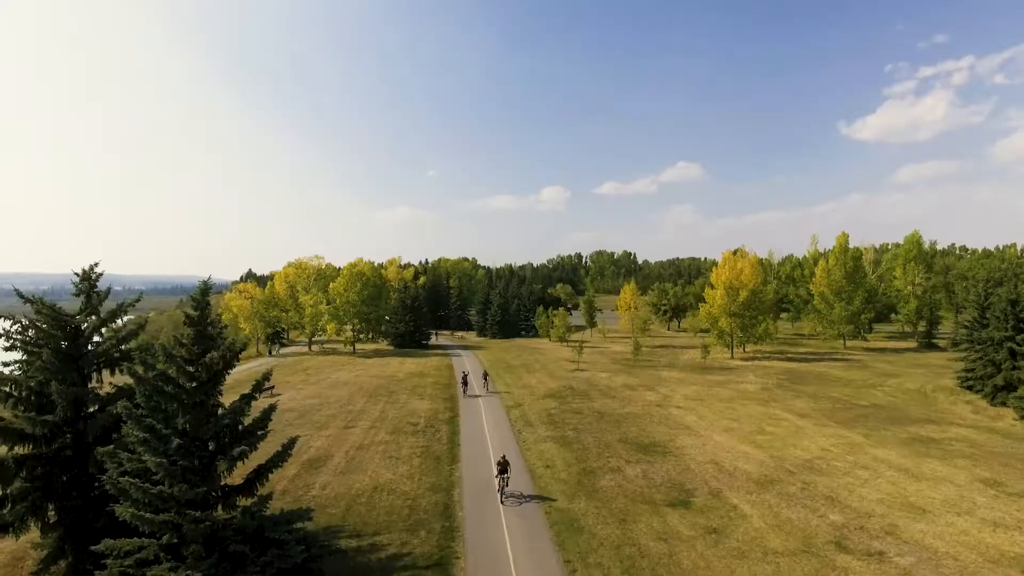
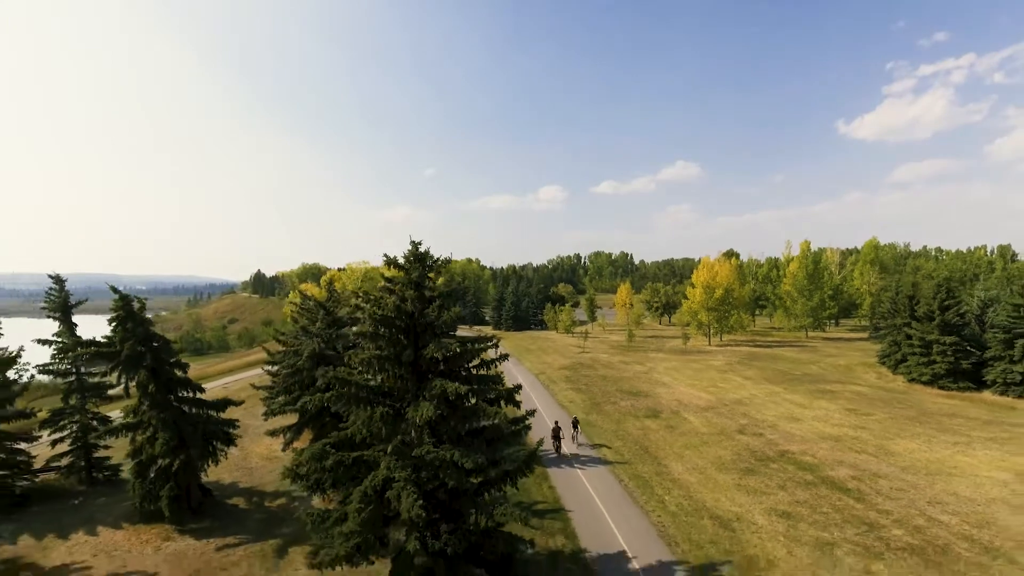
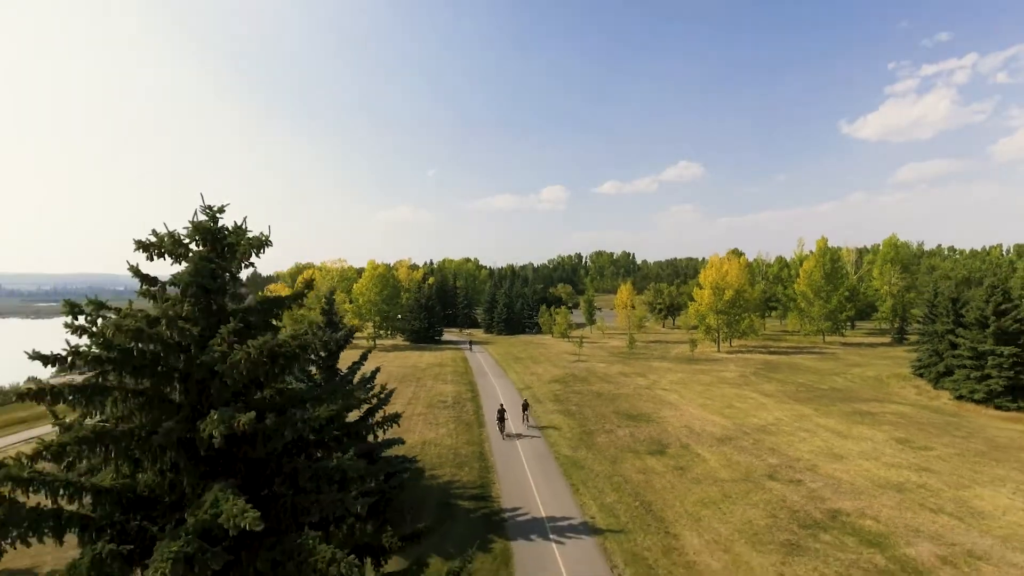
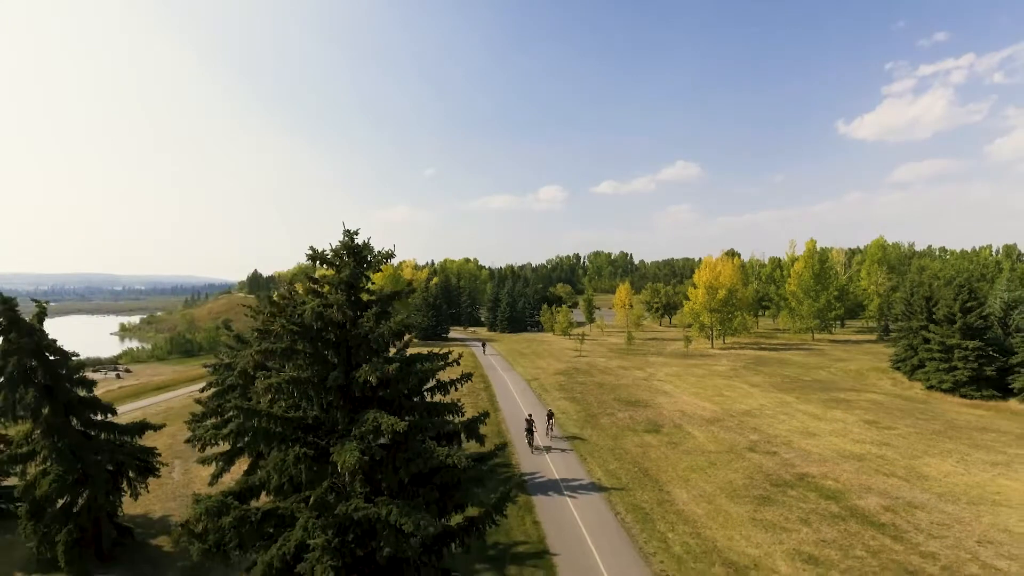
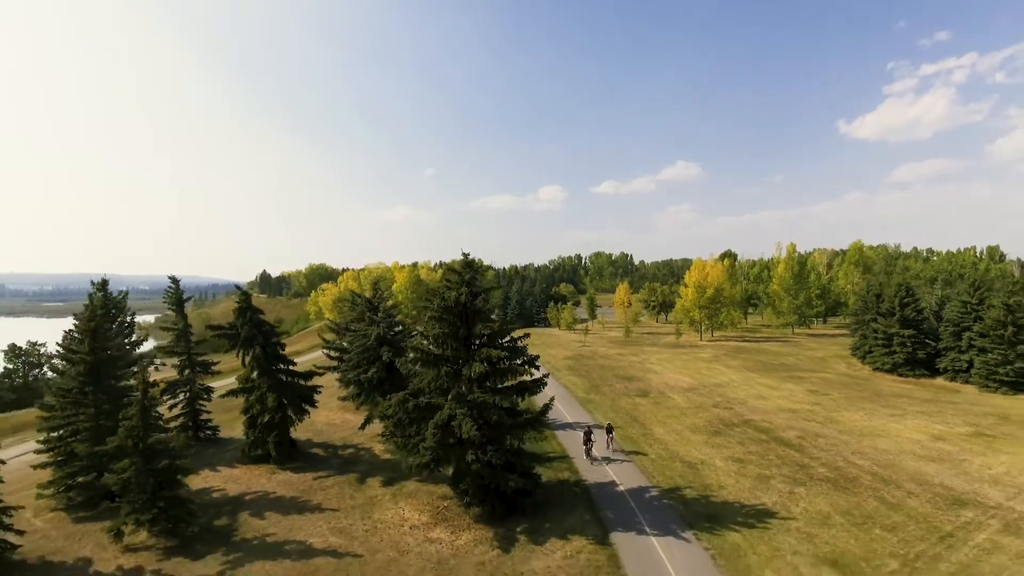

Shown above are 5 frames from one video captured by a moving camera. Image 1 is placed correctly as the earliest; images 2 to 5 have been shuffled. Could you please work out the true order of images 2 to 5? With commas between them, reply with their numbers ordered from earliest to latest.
3, 4, 2, 5
